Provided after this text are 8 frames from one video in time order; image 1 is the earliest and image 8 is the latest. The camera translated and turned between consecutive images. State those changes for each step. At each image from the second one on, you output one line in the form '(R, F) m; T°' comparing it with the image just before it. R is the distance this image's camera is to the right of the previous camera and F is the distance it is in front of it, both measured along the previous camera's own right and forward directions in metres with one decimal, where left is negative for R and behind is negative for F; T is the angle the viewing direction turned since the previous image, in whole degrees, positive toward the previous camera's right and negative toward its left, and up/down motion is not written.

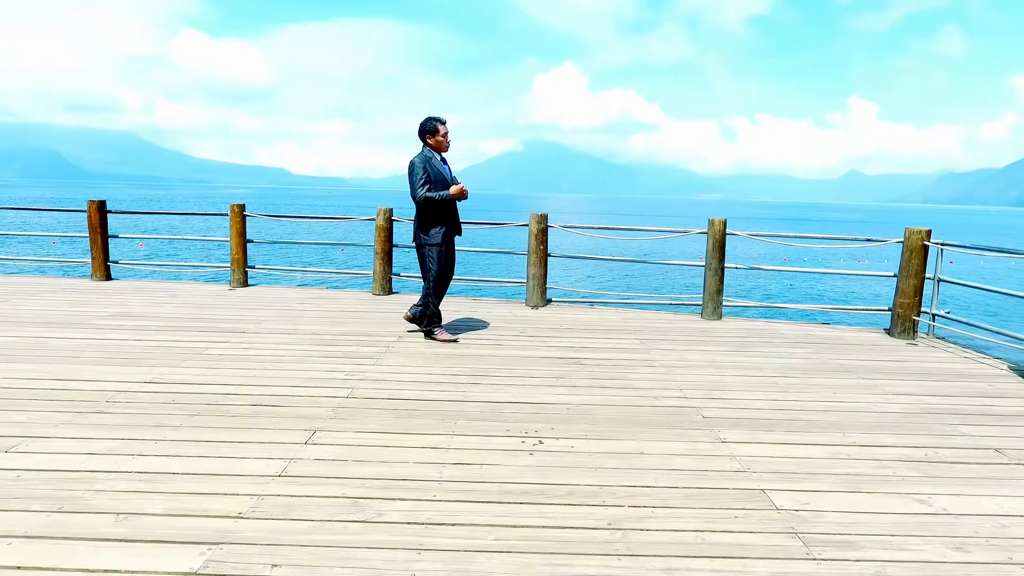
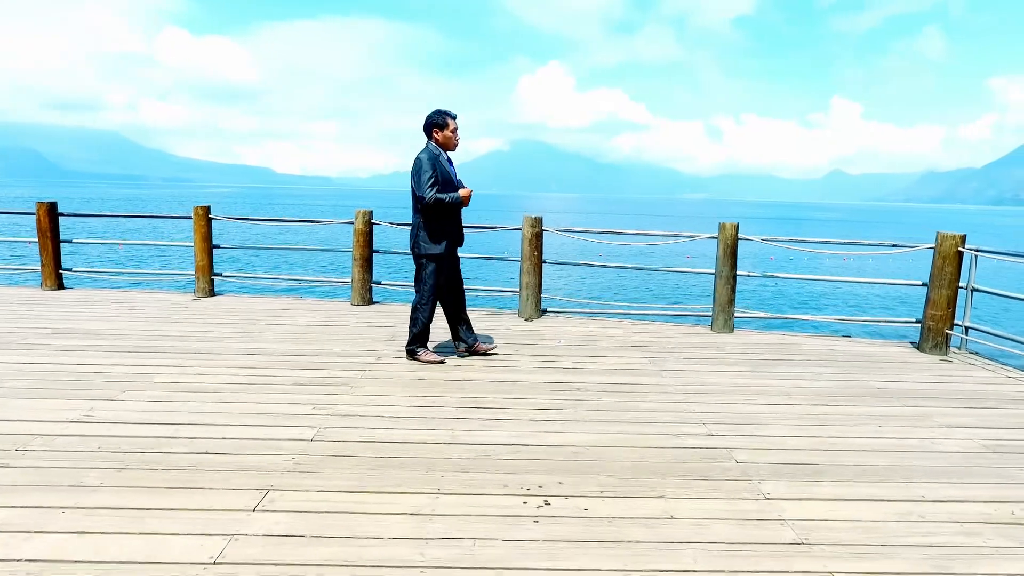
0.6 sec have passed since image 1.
(0.0, +0.6) m; +1°
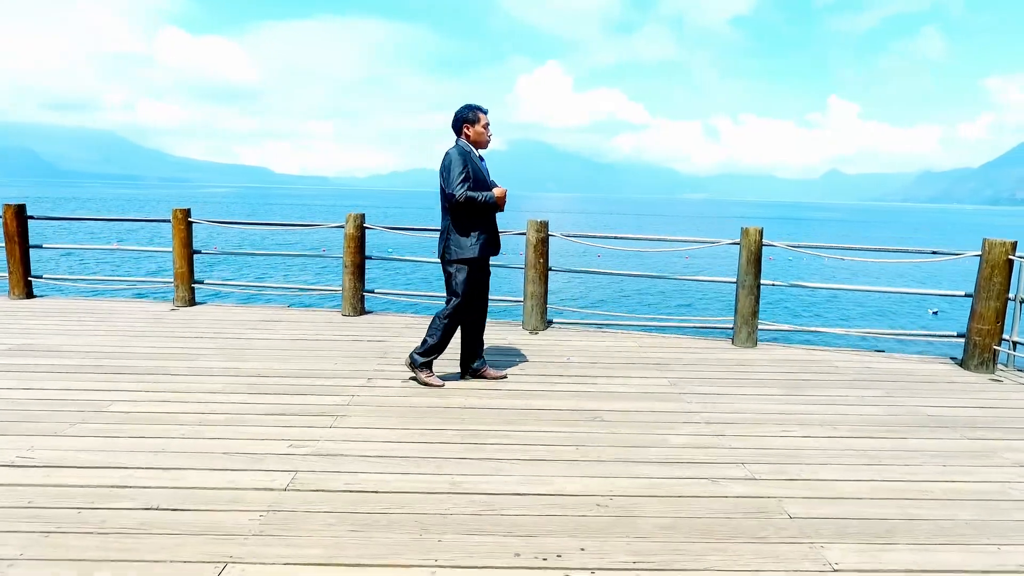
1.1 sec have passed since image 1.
(-0.1, +0.5) m; 0°
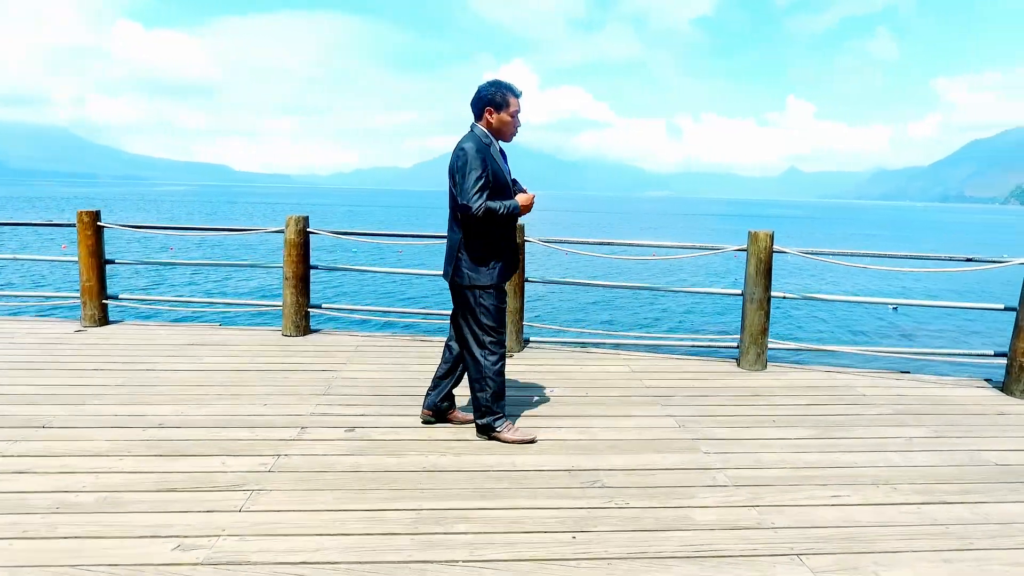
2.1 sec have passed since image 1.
(0.0, +0.9) m; +3°
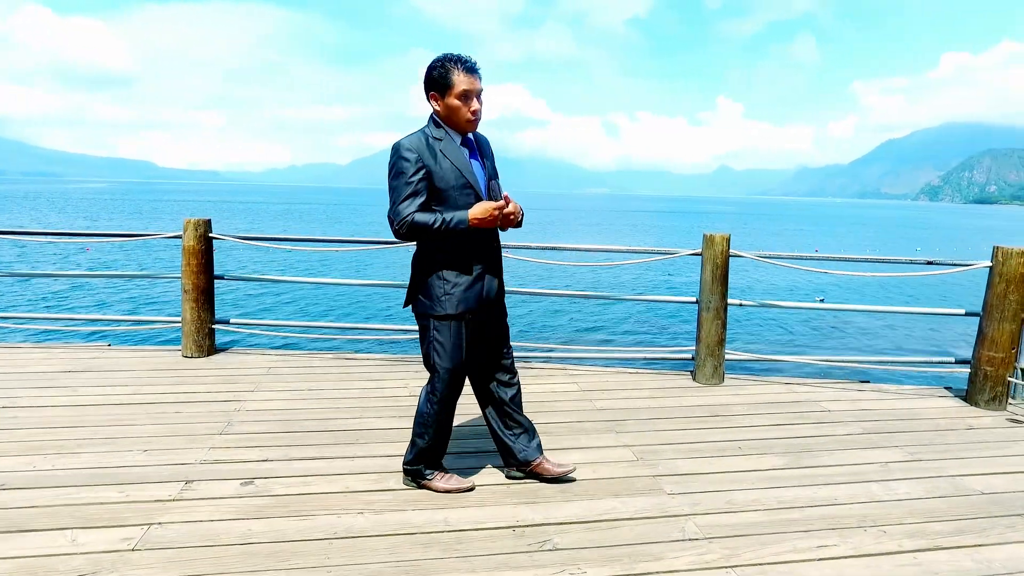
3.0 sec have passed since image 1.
(+0.1, +0.5) m; +5°
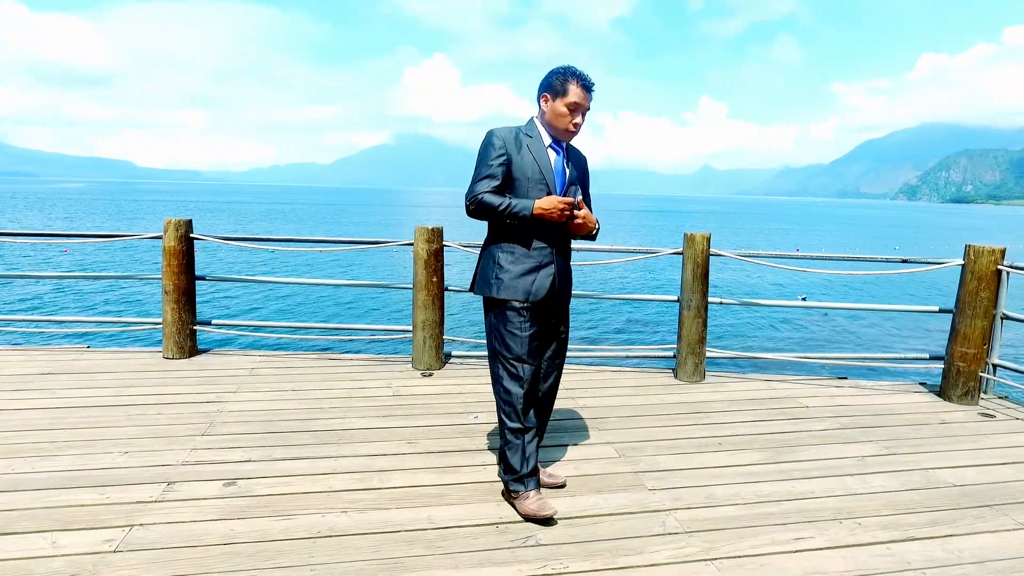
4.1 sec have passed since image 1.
(0.0, 0.0) m; +1°
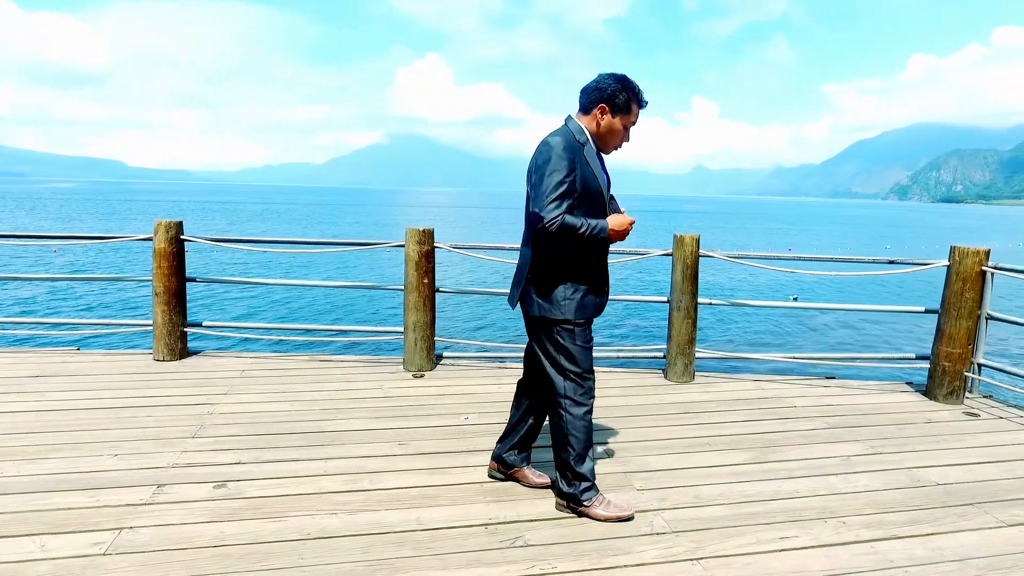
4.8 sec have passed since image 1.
(0.0, 0.0) m; +1°
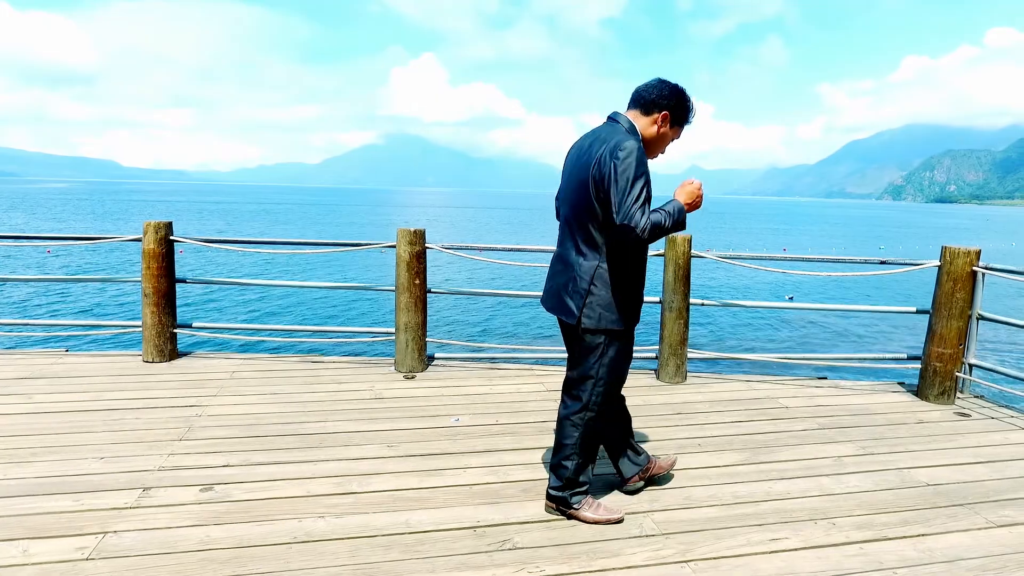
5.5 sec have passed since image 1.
(0.0, 0.0) m; 0°
